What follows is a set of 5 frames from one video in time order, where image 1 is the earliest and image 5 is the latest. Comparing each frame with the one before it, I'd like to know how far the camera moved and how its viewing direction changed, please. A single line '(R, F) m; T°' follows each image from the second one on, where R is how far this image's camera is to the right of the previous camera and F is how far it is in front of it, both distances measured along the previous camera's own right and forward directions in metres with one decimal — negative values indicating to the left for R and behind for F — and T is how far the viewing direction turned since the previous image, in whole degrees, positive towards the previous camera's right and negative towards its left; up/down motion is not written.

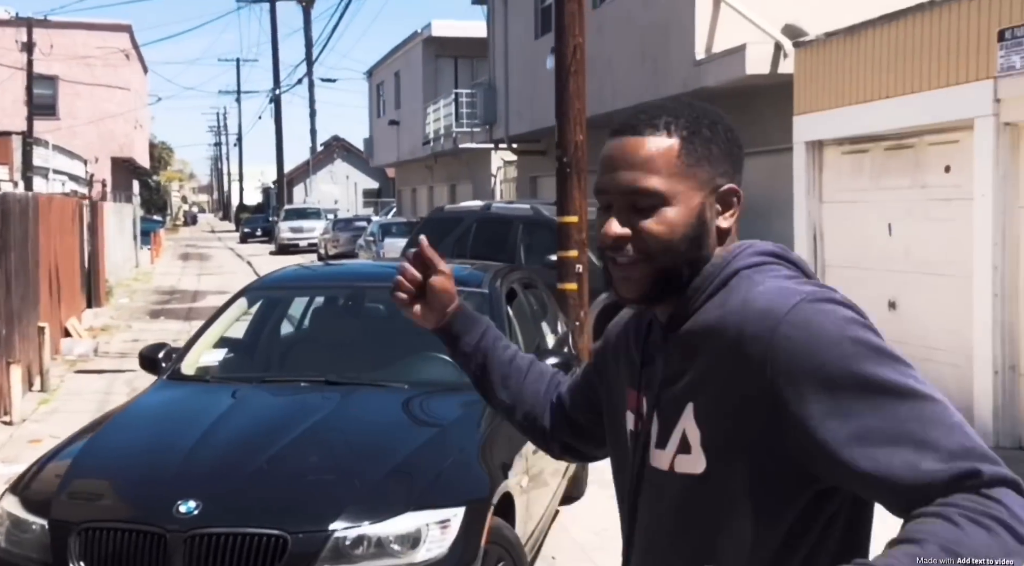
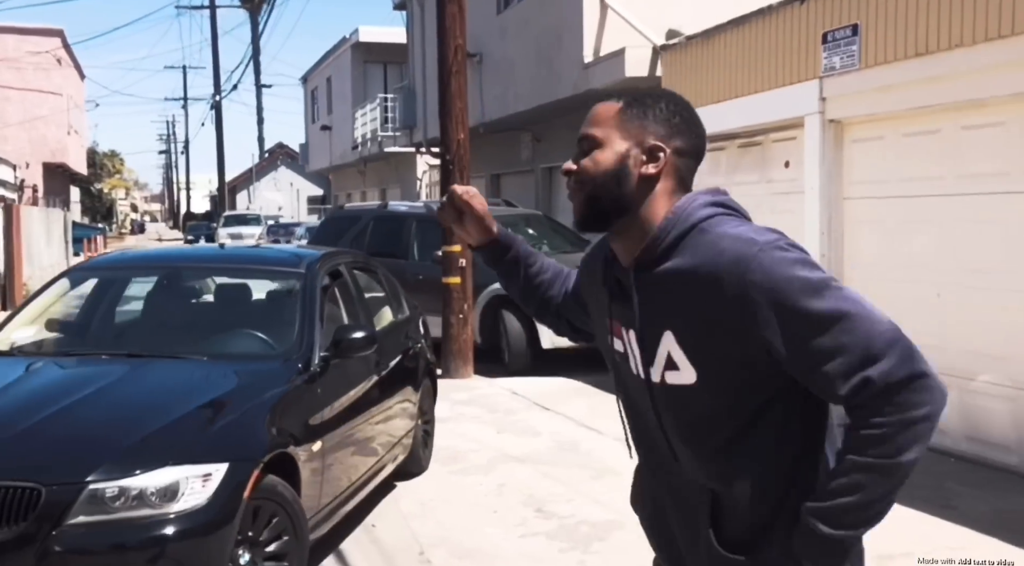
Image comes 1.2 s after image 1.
(+0.8, -0.3) m; +3°
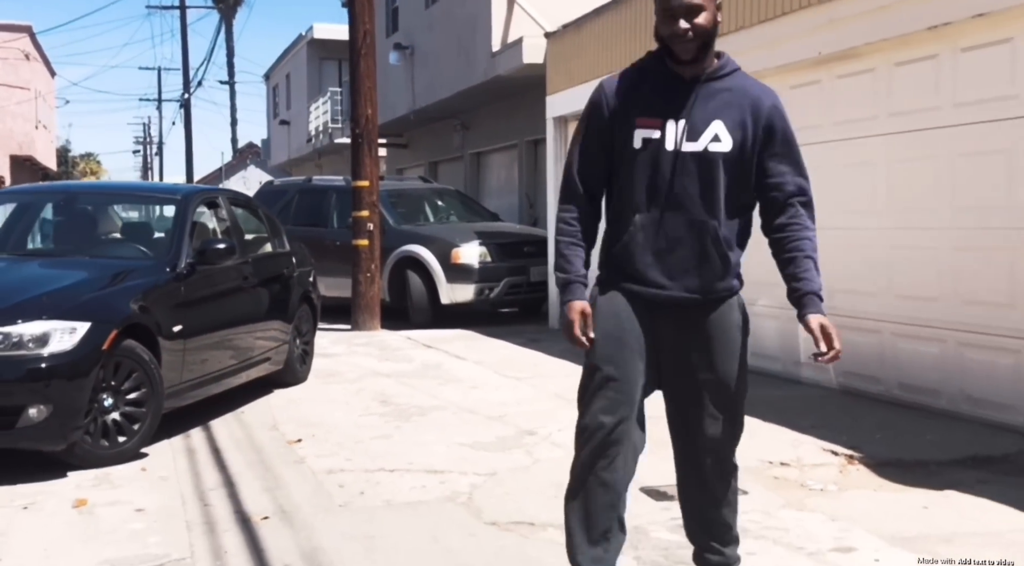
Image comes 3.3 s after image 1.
(+1.0, -1.2) m; +1°
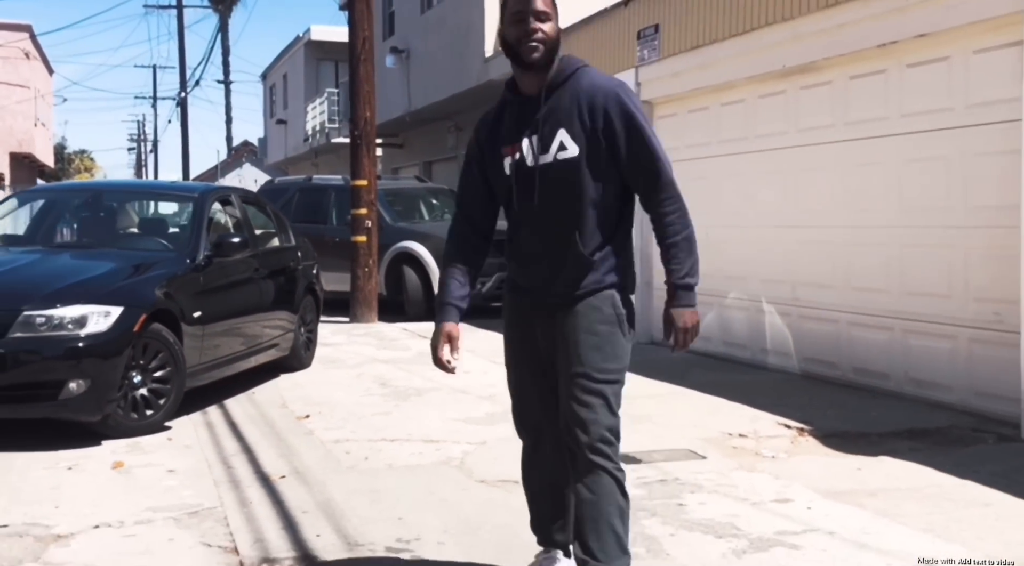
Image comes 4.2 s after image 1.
(0.0, -0.6) m; 0°
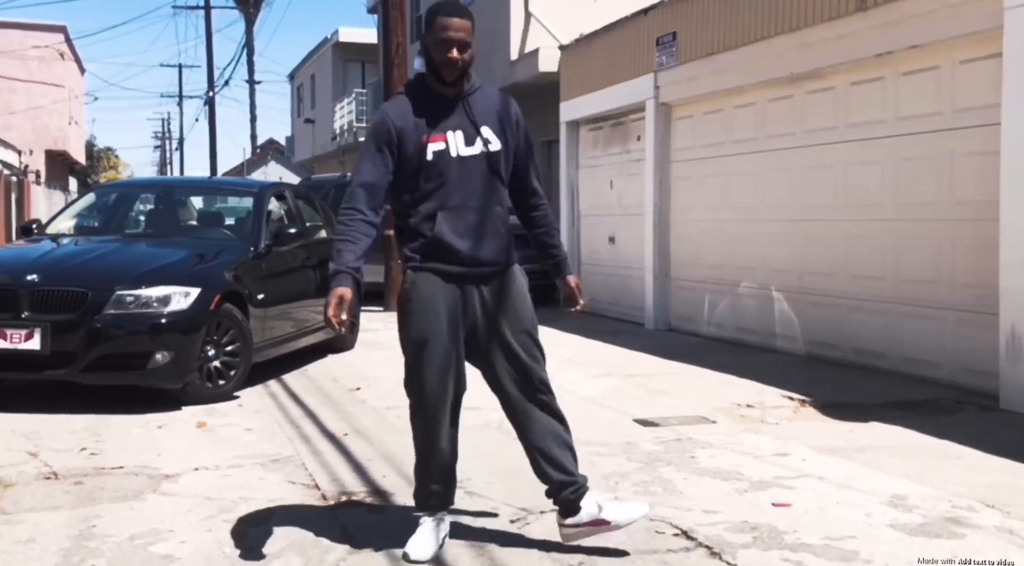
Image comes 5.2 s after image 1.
(-0.1, -0.7) m; -1°
